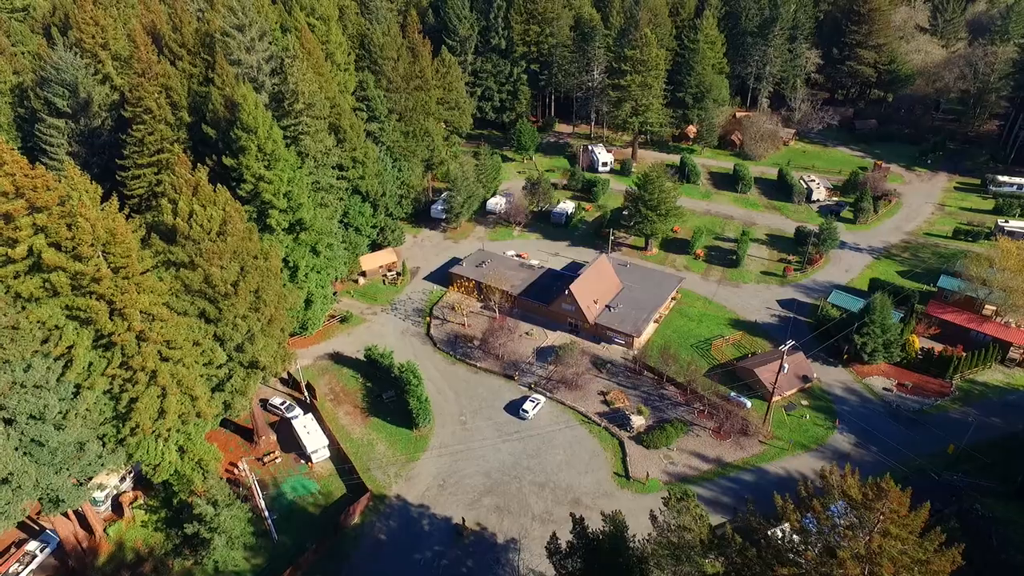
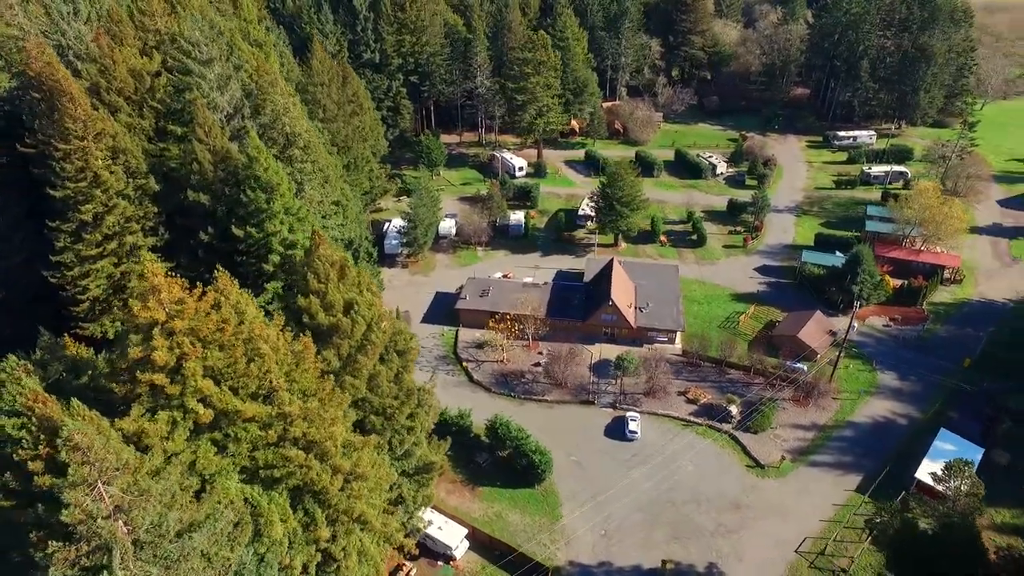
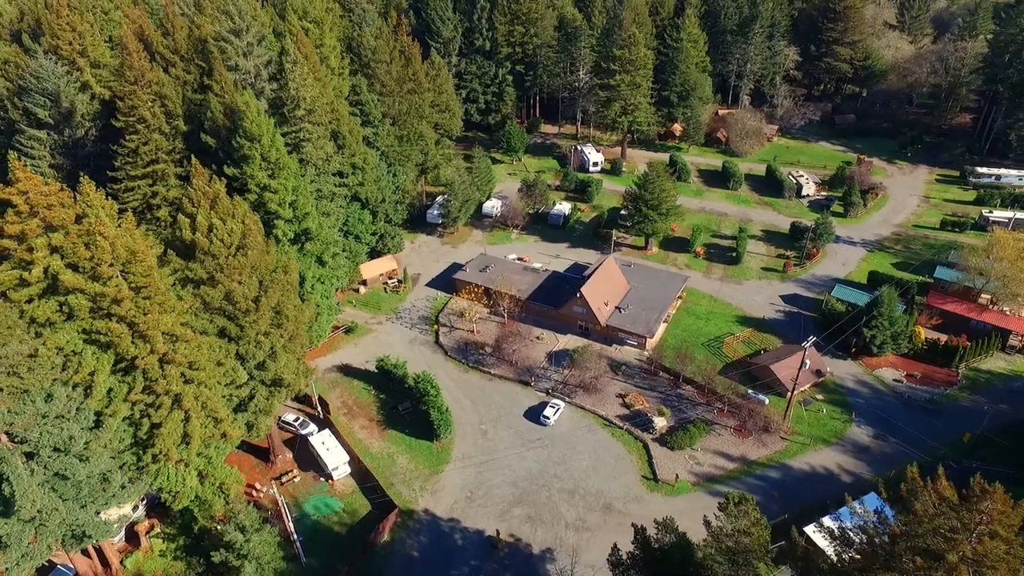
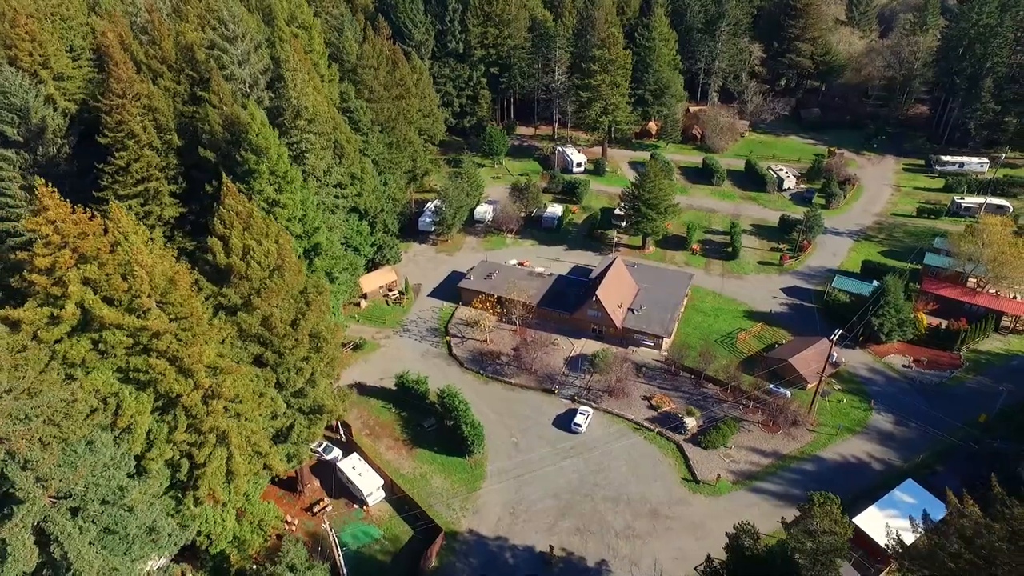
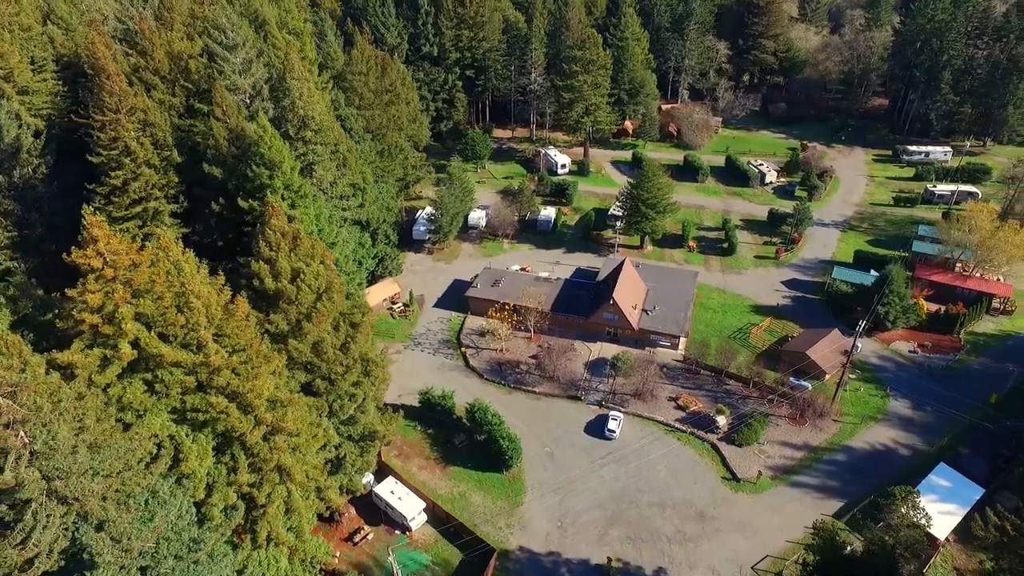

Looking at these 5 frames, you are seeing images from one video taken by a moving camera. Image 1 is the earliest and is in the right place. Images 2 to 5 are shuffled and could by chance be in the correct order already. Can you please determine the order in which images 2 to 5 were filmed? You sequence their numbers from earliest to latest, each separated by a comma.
3, 4, 5, 2
